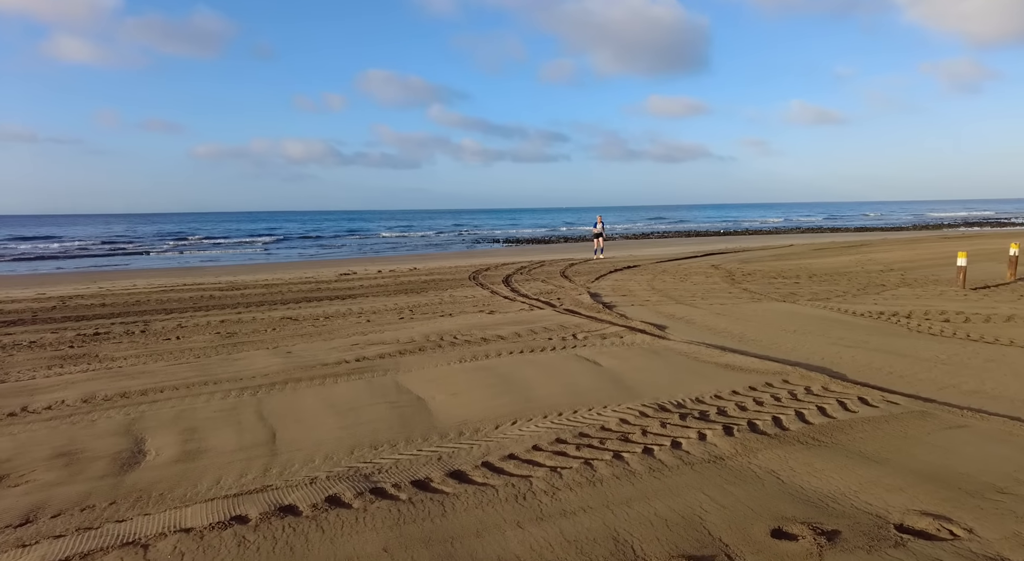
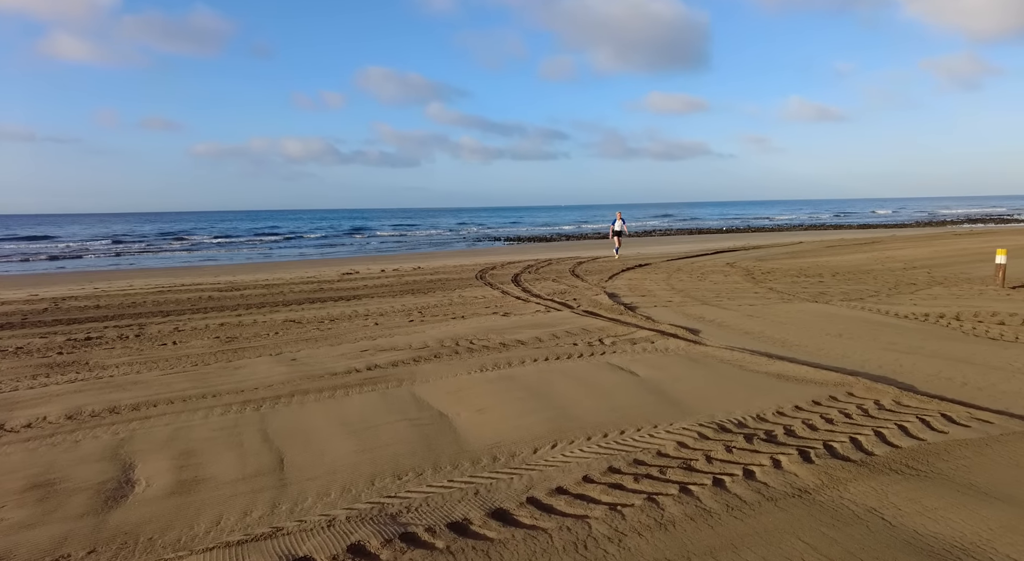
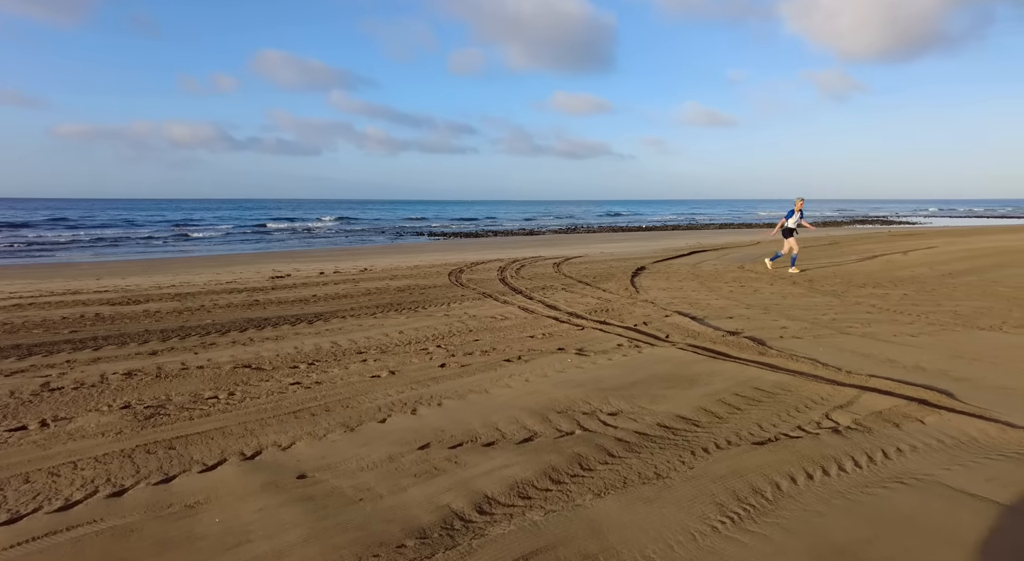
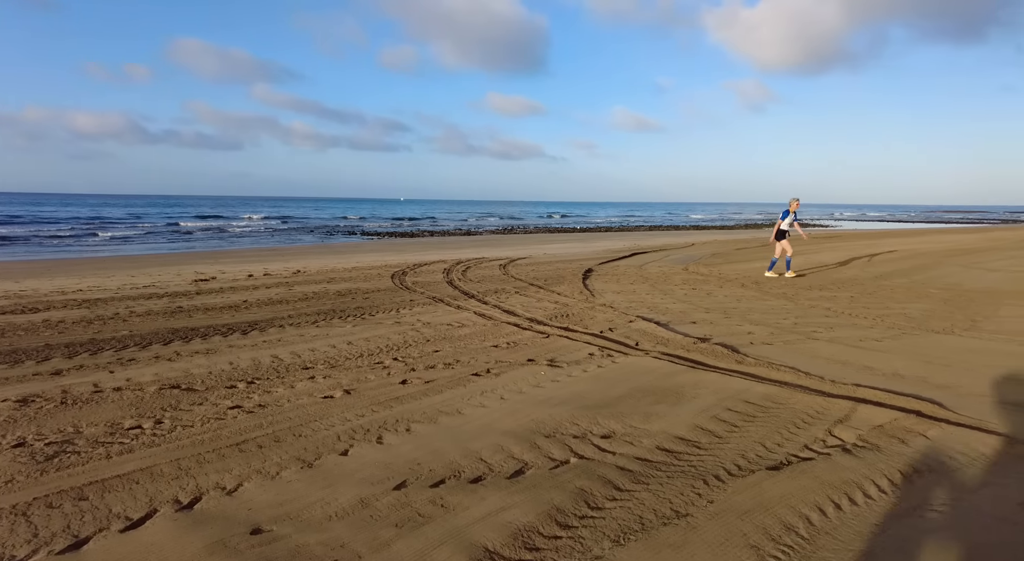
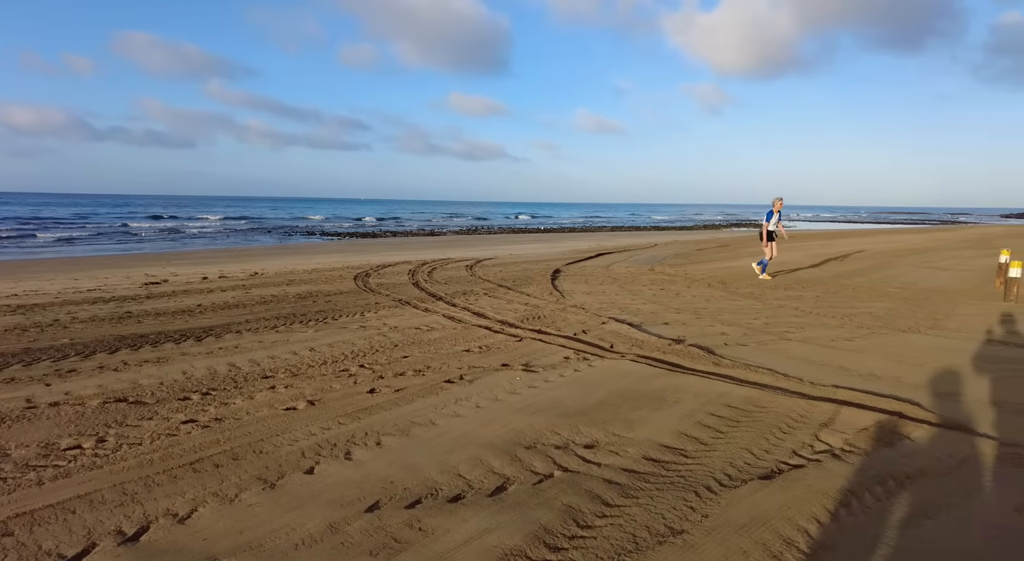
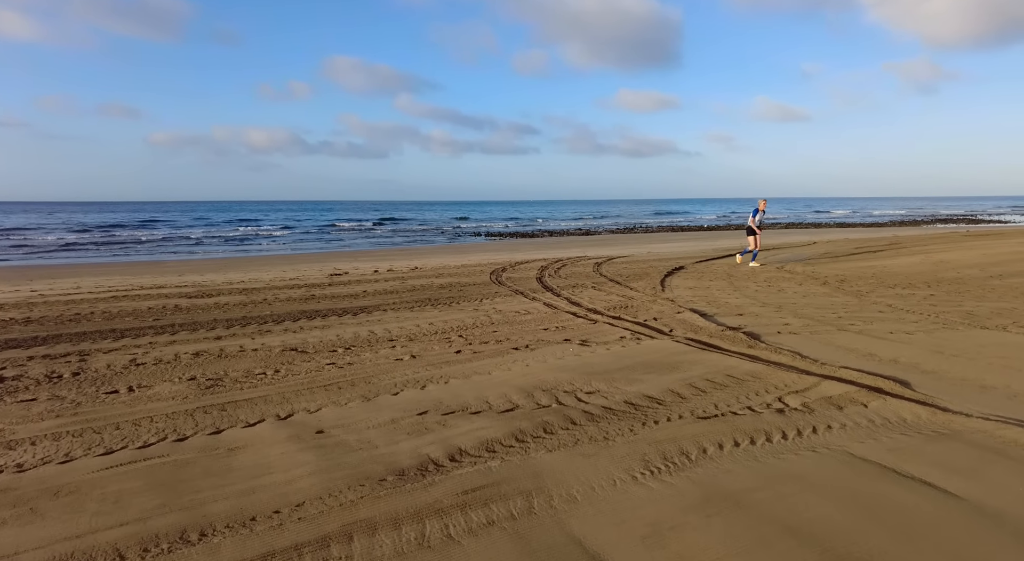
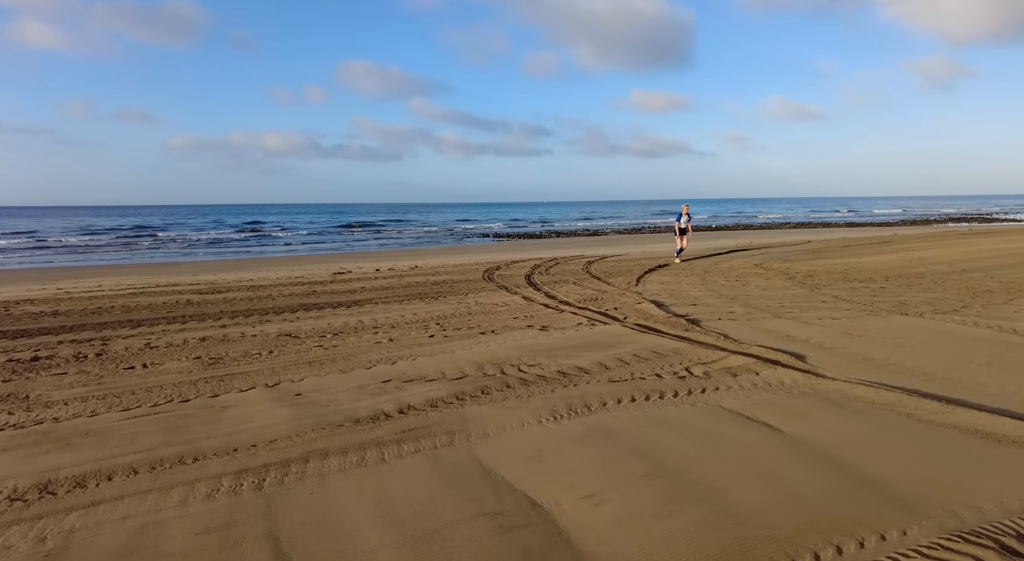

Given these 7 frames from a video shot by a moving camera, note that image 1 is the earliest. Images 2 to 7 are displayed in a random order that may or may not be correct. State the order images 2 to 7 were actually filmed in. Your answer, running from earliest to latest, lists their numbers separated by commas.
2, 7, 6, 3, 4, 5
